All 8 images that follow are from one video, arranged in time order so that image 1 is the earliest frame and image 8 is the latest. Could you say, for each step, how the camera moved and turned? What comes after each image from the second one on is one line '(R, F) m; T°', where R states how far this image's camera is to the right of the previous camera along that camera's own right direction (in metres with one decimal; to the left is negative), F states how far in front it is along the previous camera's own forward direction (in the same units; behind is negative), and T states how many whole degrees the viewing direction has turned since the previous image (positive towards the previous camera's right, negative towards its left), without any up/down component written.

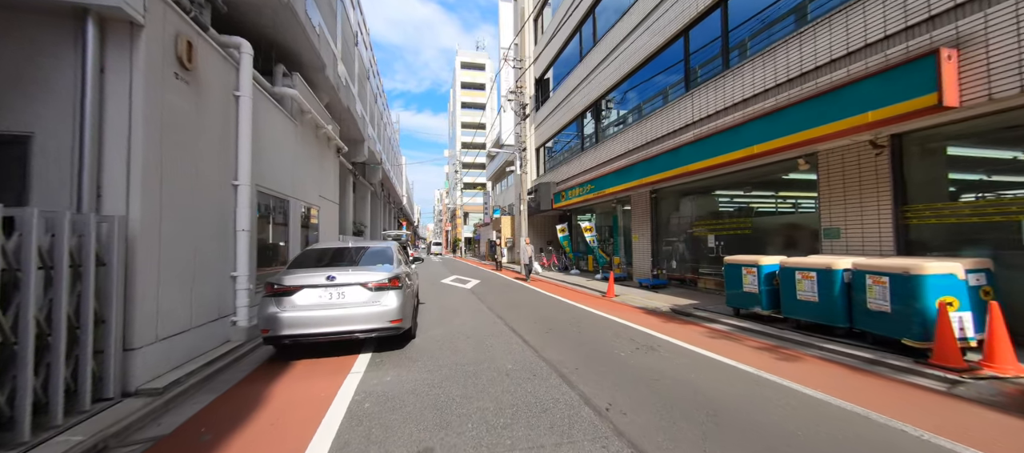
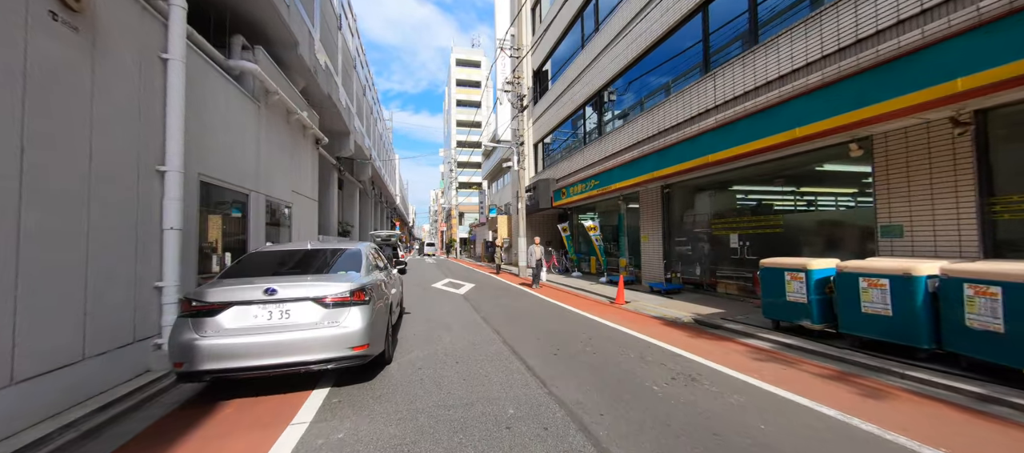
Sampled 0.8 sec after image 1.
(-0.1, +1.2) m; +1°
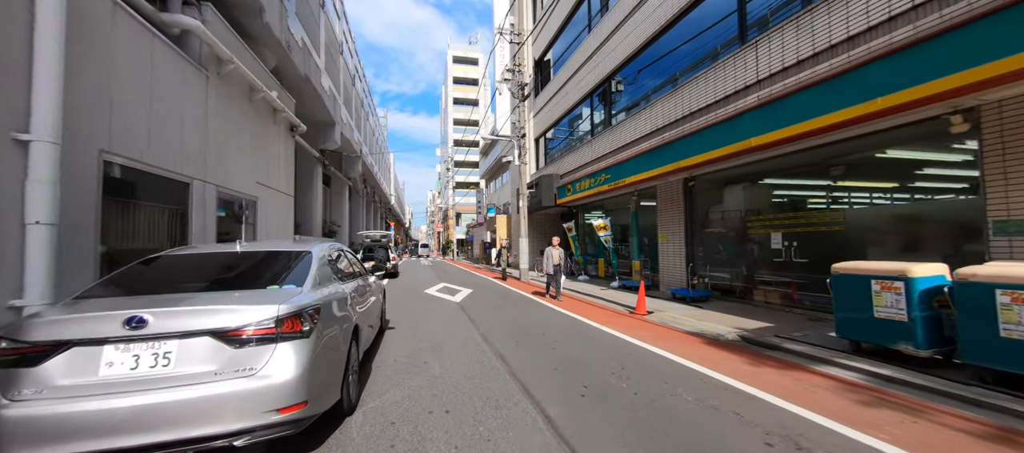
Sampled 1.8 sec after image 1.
(-0.2, +1.4) m; 0°
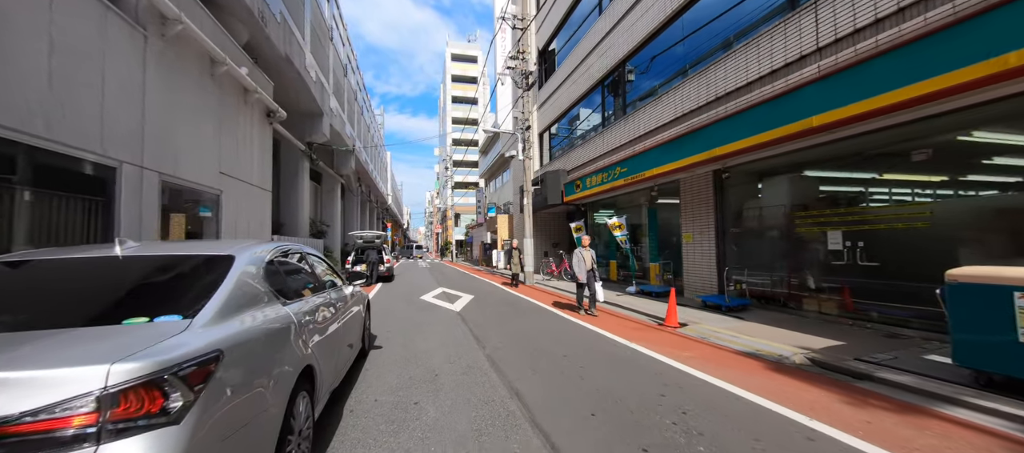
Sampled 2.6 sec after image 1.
(-0.3, +1.2) m; 0°
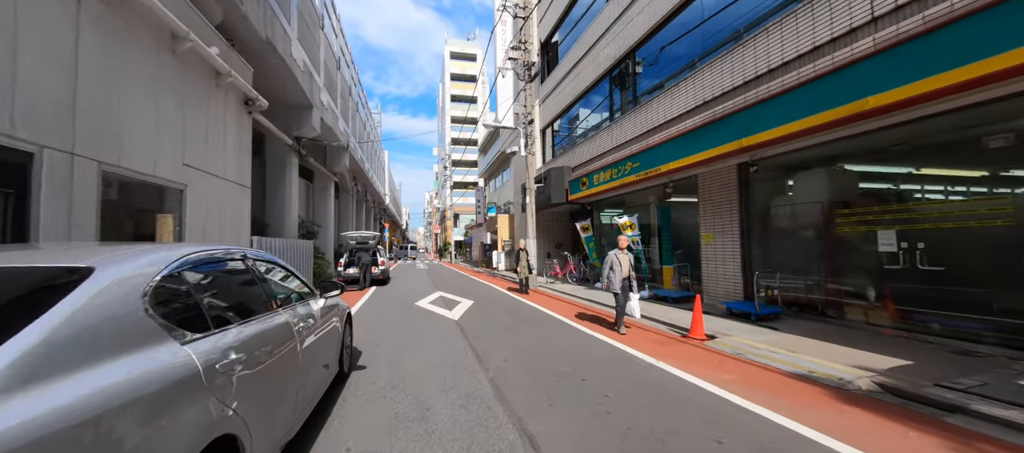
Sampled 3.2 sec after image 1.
(-0.1, +0.9) m; 0°
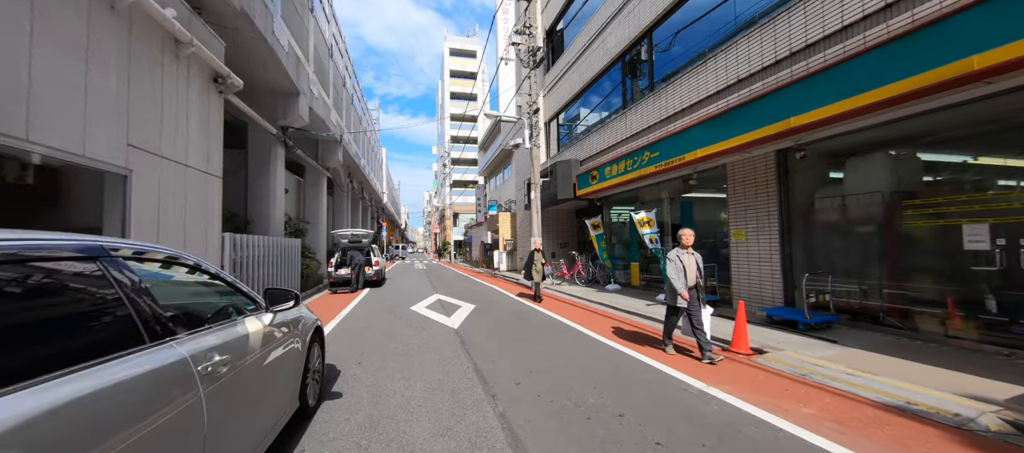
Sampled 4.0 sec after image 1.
(-0.2, +1.0) m; 0°
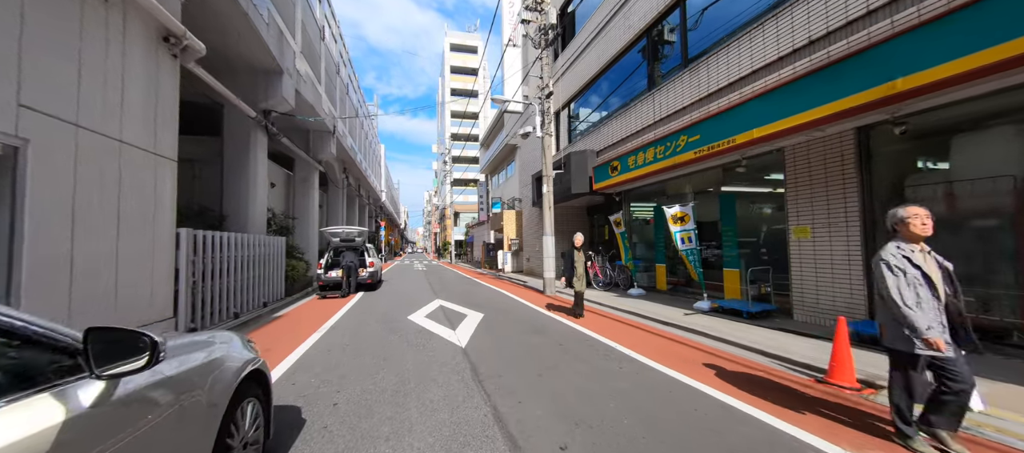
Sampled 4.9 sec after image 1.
(-0.4, +1.4) m; 0°
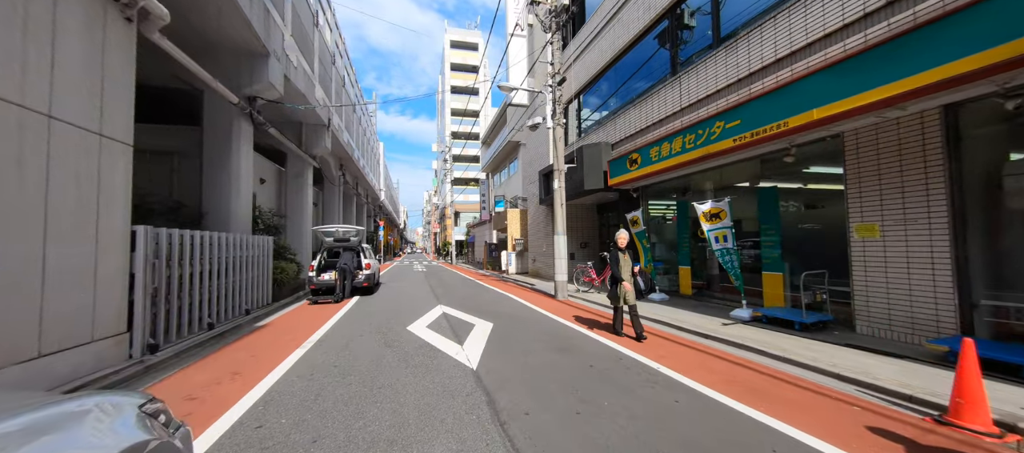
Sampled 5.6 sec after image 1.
(-0.3, +1.0) m; 0°
